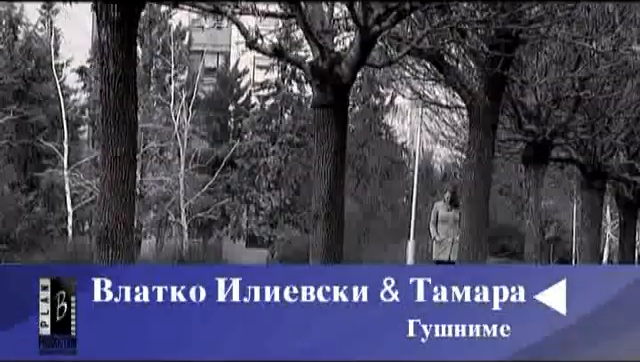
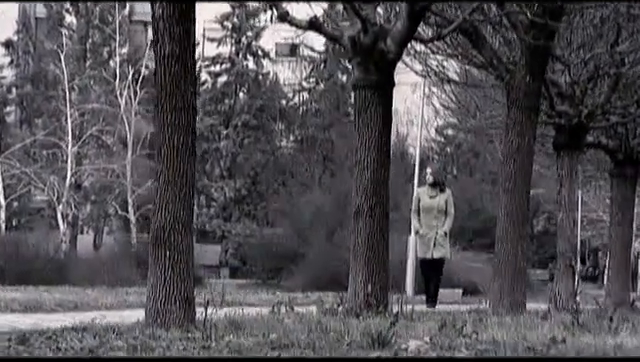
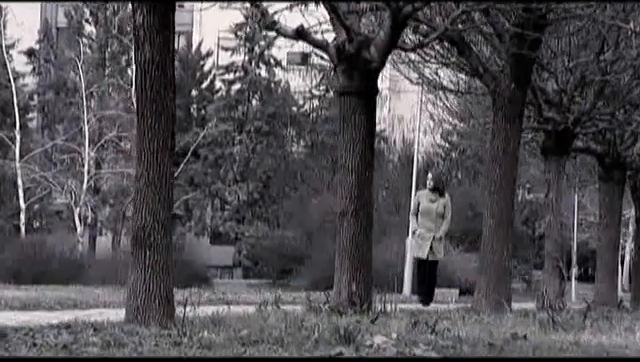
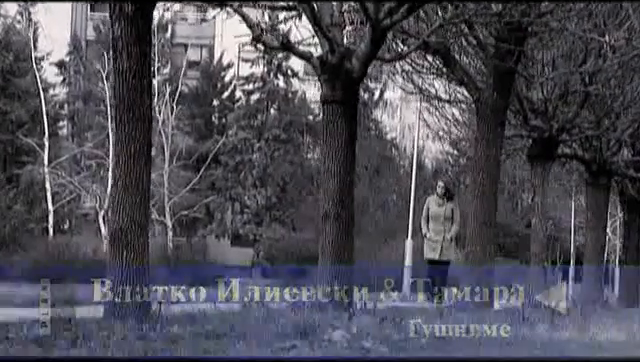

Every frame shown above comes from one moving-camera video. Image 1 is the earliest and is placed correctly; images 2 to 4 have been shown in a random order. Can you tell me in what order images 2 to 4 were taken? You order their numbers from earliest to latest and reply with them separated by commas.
4, 3, 2
